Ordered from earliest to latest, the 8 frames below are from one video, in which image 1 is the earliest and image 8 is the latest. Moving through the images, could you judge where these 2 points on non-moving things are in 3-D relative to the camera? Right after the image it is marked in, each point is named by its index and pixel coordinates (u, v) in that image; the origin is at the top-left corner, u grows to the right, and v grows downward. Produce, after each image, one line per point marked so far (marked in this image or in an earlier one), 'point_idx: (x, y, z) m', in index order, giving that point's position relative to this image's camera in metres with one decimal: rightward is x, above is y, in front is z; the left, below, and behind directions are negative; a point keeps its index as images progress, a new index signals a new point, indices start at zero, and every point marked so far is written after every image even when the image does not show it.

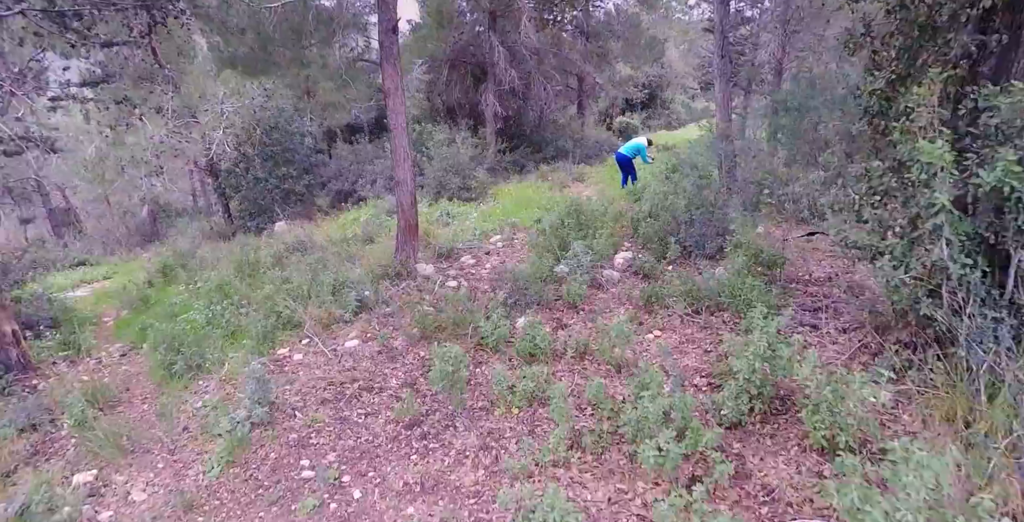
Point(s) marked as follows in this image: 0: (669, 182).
0: (+3.0, +1.5, +10.2) m
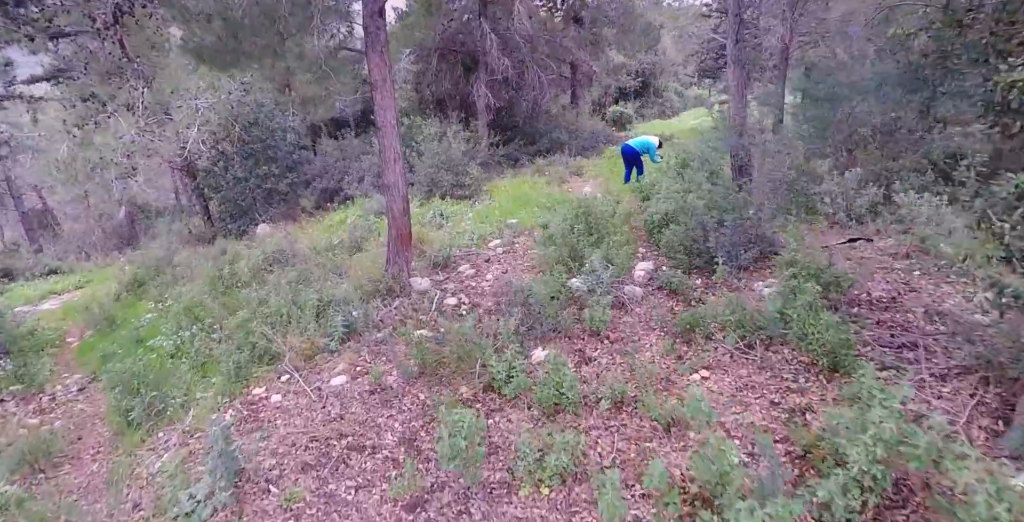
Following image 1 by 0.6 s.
0: (+3.0, +1.5, +9.5) m
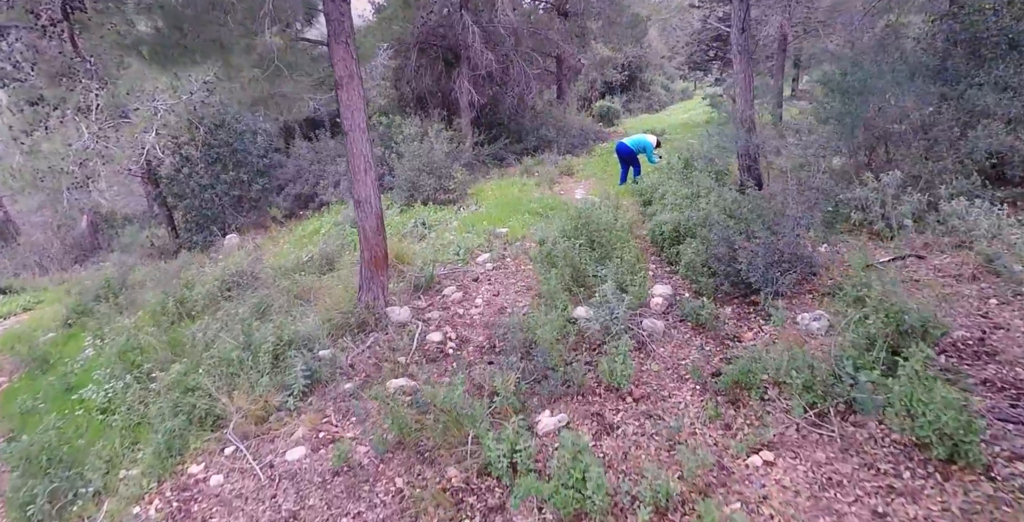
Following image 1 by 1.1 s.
0: (+2.8, +1.3, +8.6) m
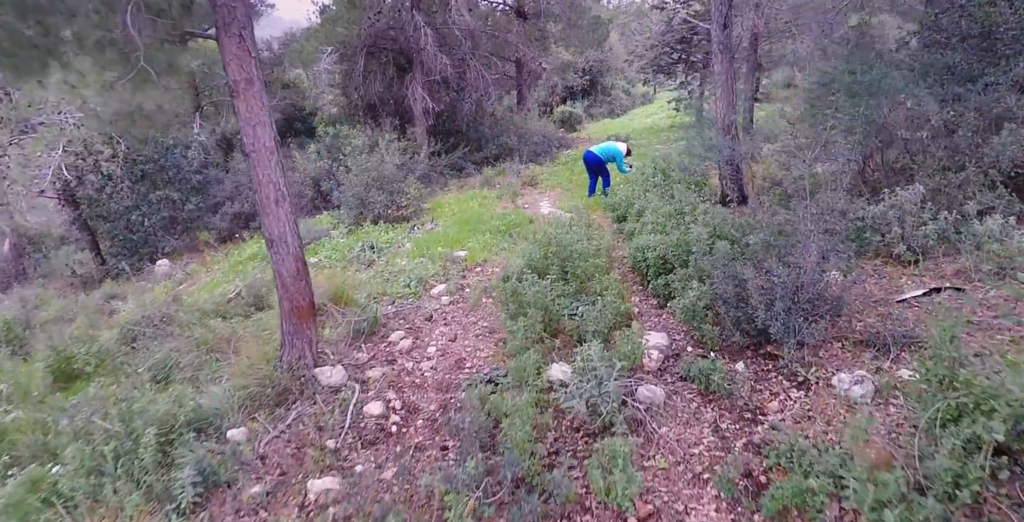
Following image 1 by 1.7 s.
0: (+2.2, +1.0, +7.7) m
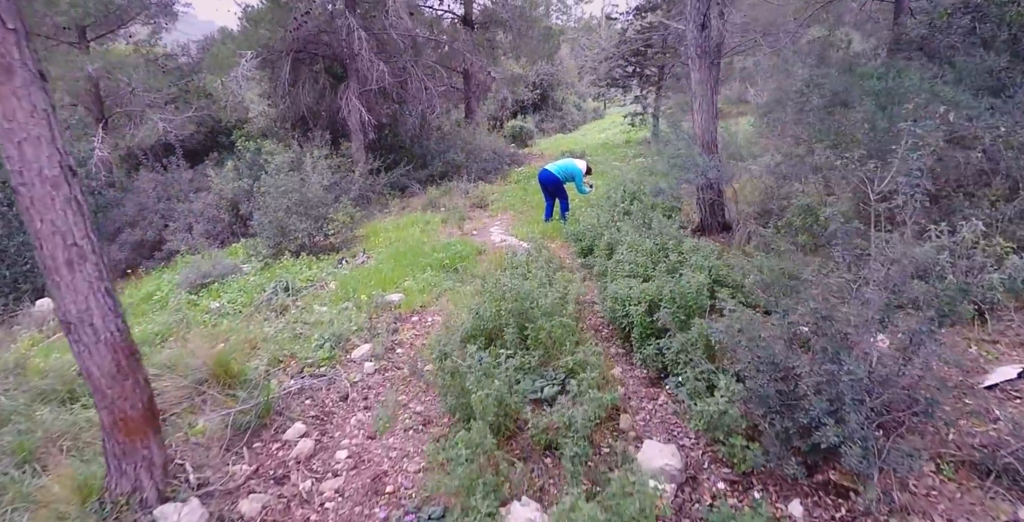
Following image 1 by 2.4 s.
0: (+1.5, +0.5, +6.5) m
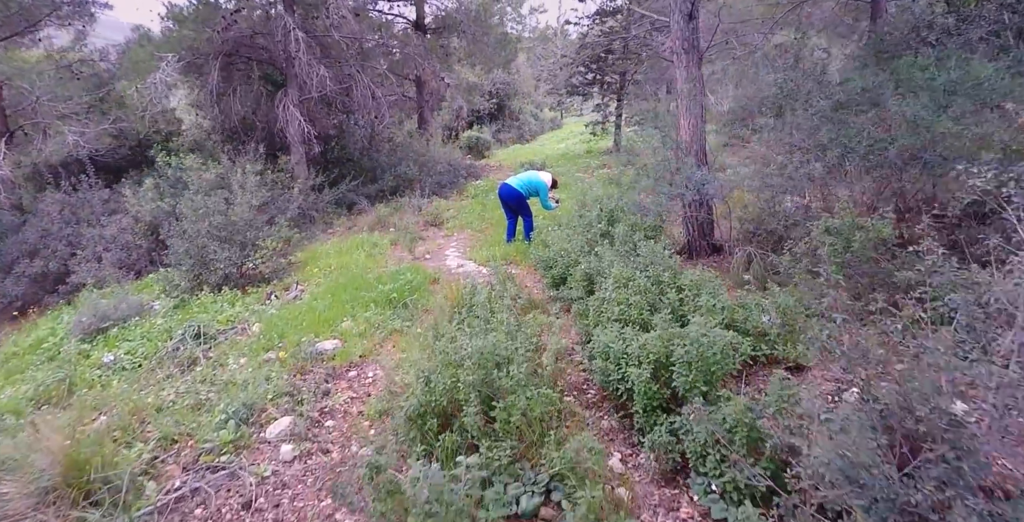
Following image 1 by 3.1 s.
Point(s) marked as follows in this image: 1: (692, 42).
0: (+1.1, +0.1, +5.6) m
1: (+1.9, +2.4, +5.9) m
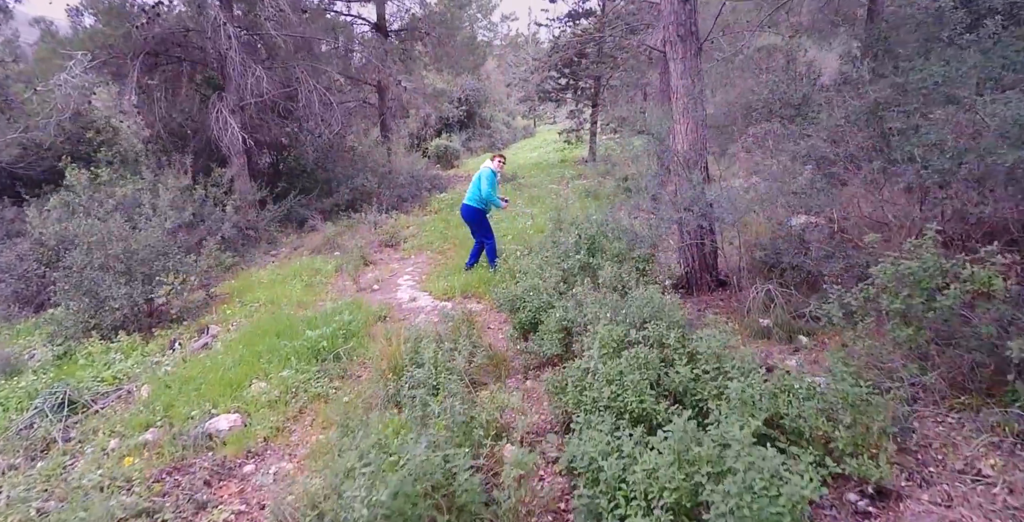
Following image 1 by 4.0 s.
0: (+0.7, -0.2, +4.4) m
1: (+1.5, +2.1, +4.8) m
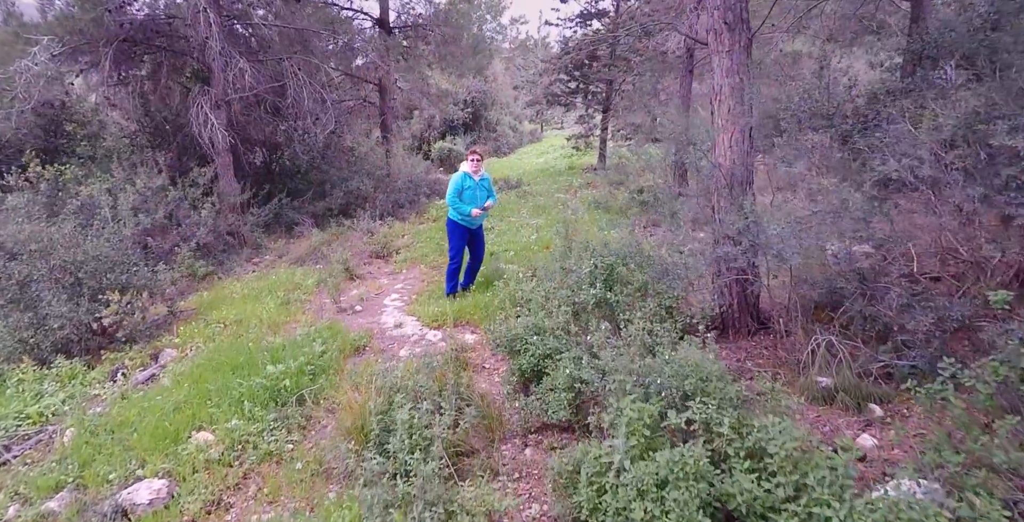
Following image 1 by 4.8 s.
0: (+0.7, -0.4, +3.6) m
1: (+1.6, +1.8, +4.0) m
